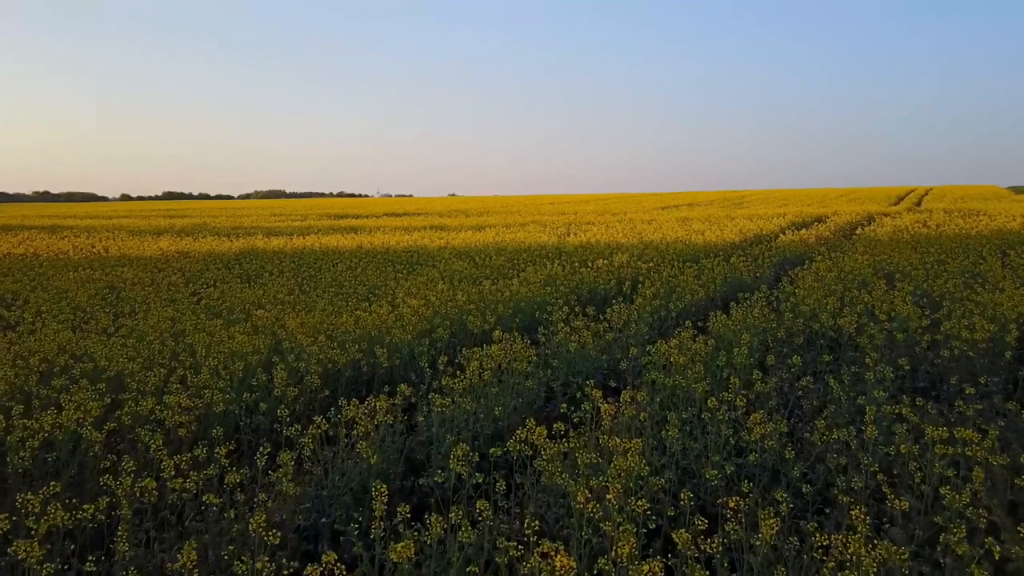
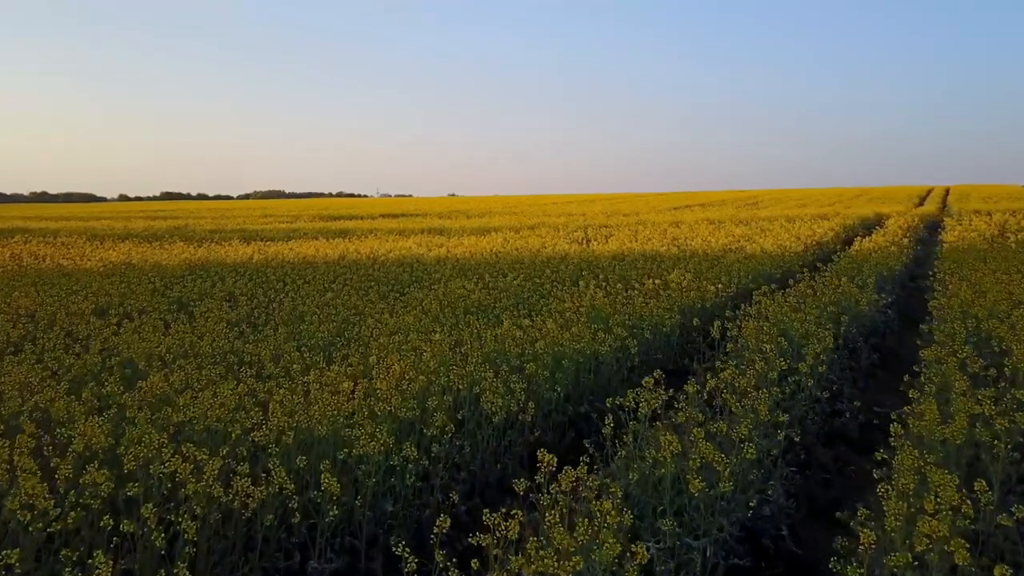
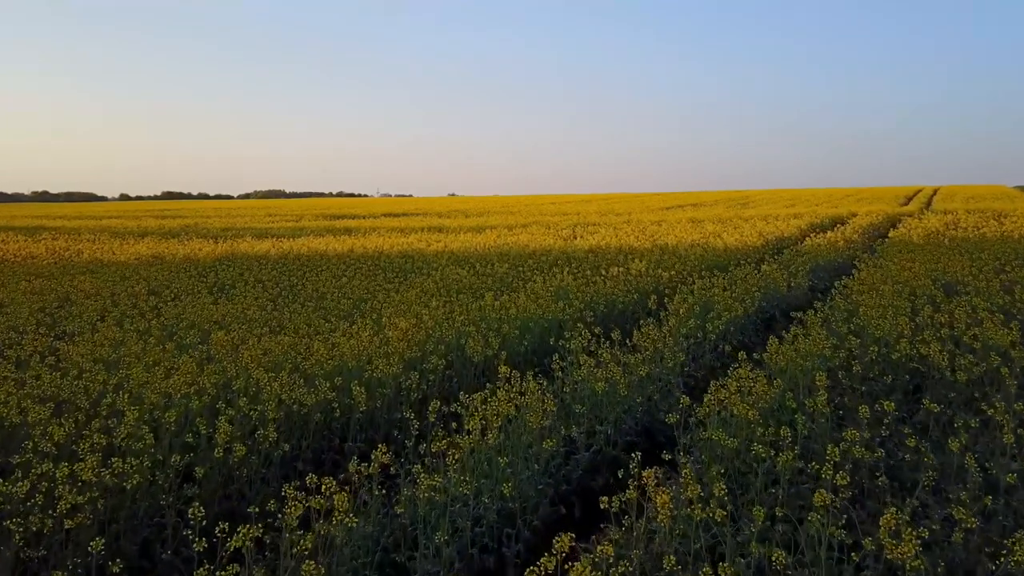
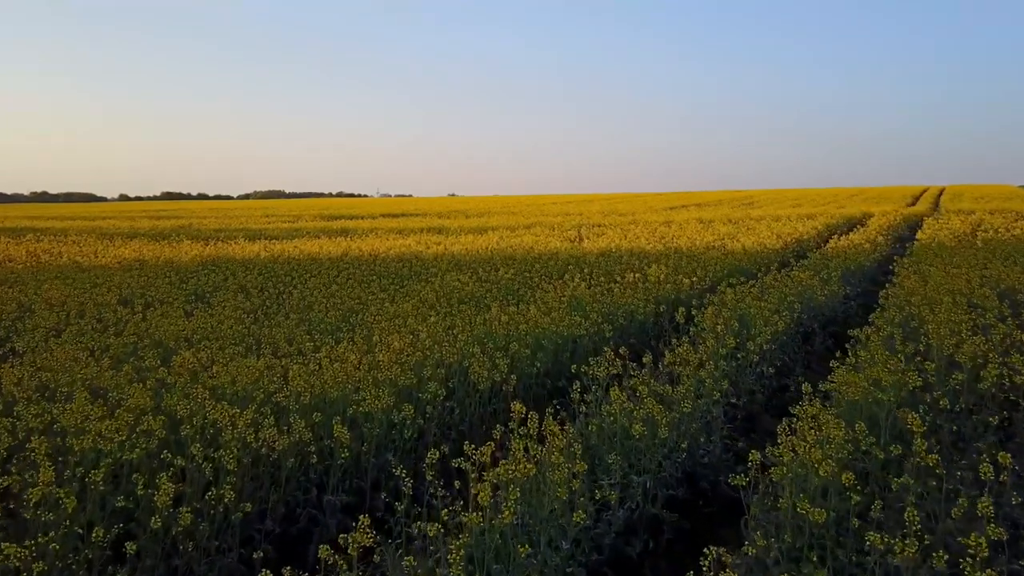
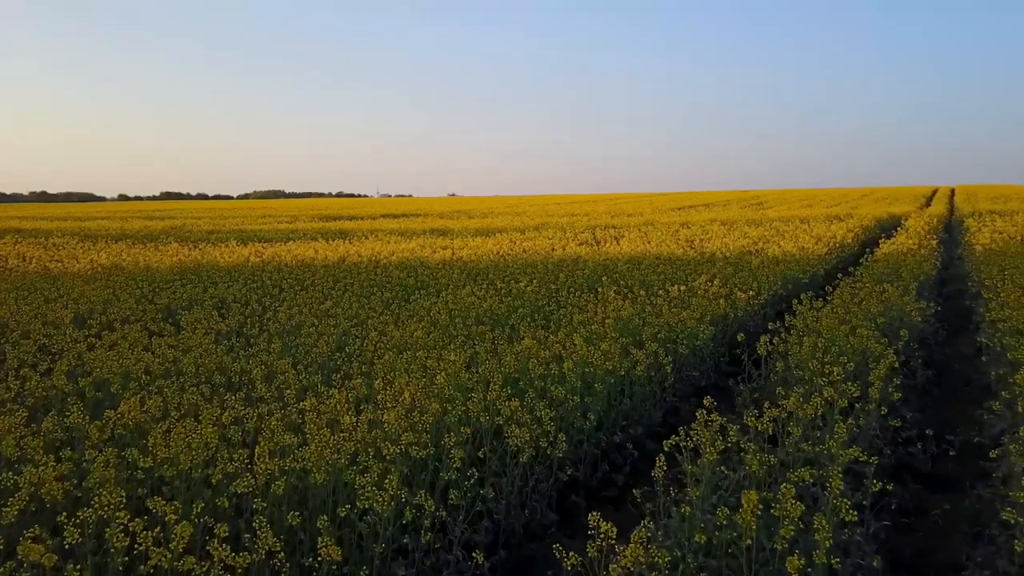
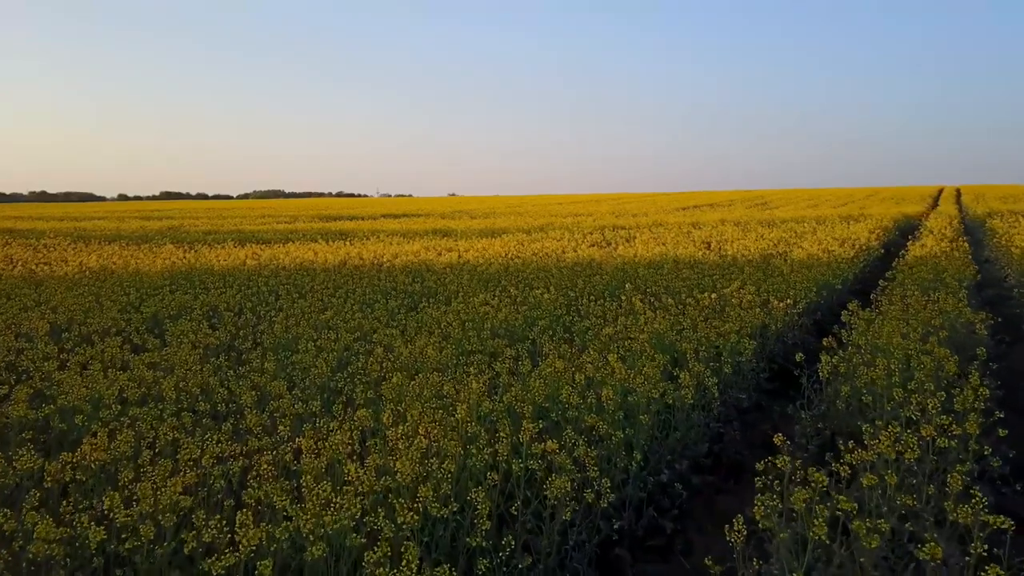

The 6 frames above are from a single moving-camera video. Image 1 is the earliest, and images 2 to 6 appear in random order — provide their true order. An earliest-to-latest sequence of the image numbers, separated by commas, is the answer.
3, 4, 2, 5, 6
